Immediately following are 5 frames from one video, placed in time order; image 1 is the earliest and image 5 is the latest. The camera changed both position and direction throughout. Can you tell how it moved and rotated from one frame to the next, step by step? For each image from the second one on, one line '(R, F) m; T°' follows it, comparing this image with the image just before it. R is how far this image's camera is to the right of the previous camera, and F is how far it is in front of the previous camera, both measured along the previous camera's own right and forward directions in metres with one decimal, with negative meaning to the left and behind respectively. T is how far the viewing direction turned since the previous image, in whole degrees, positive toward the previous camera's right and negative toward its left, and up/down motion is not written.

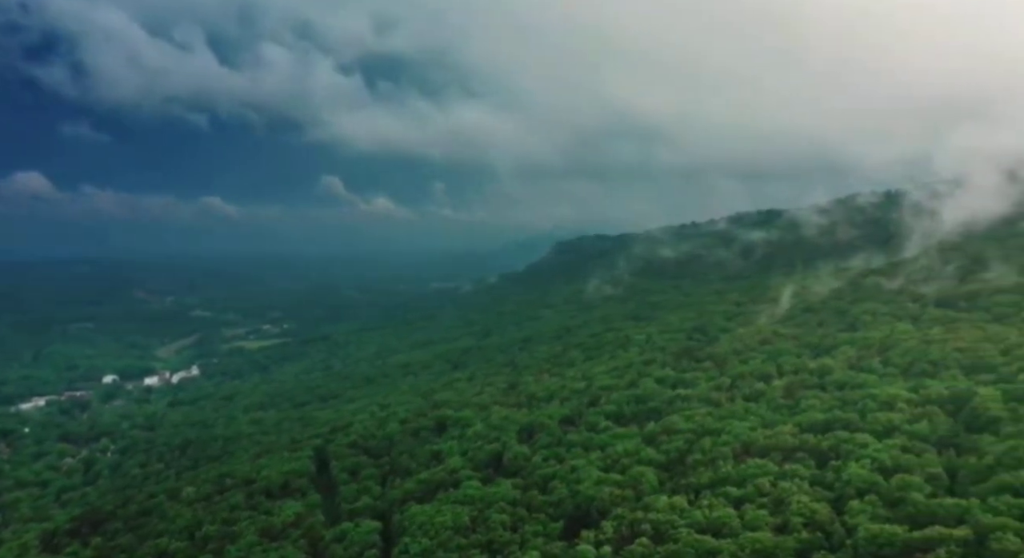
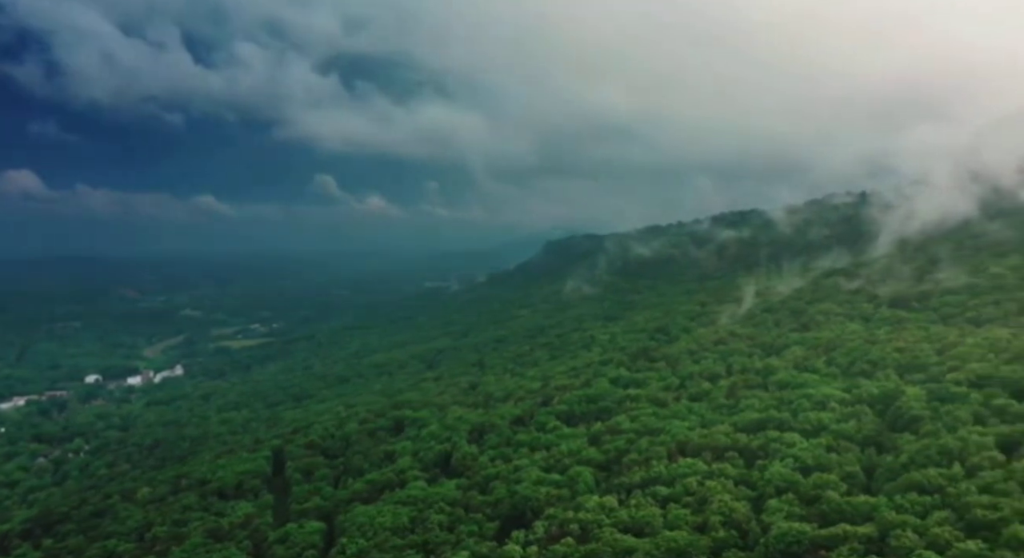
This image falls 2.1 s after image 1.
(+2.0, -0.2) m; +1°
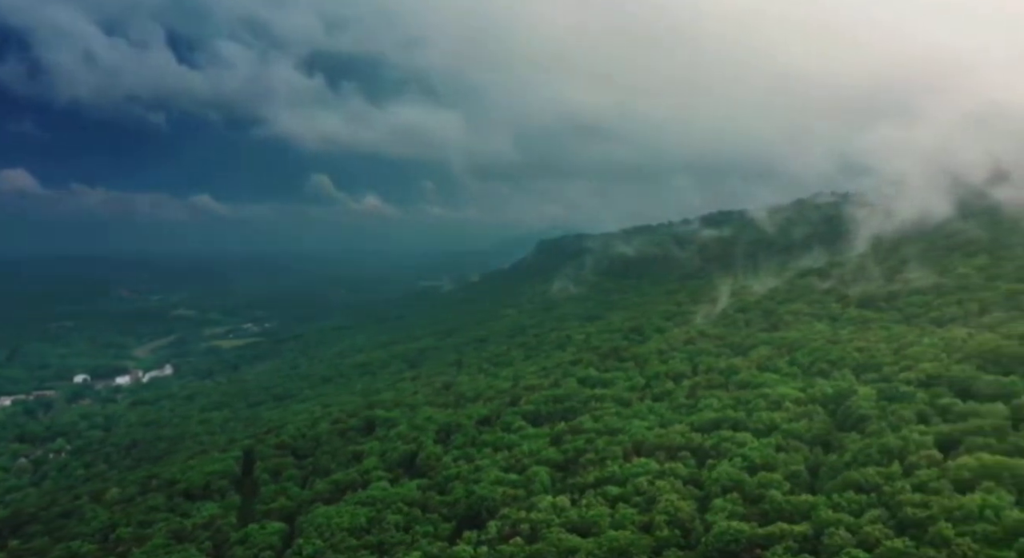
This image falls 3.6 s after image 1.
(+1.4, -0.1) m; +1°
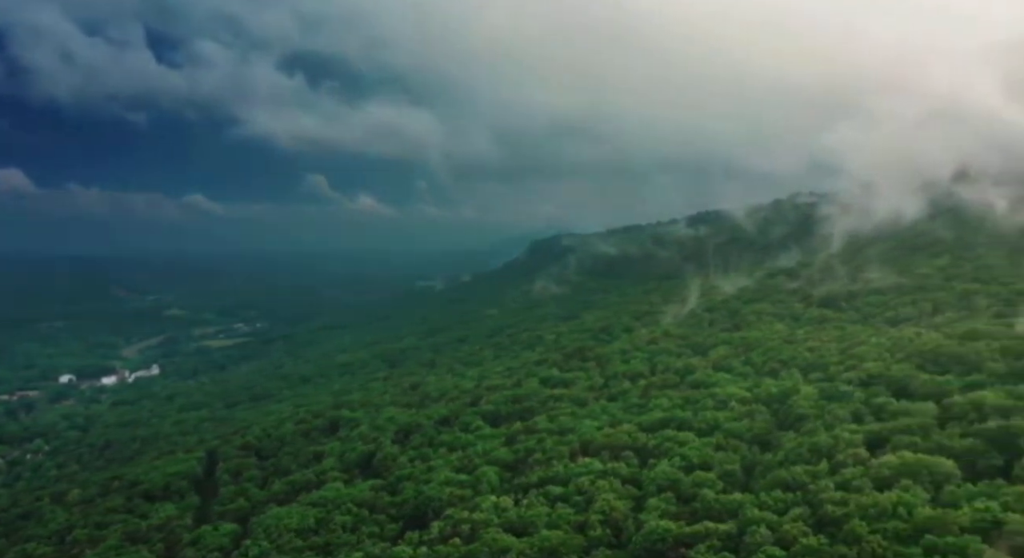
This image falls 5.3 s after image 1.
(+1.7, -0.2) m; +1°
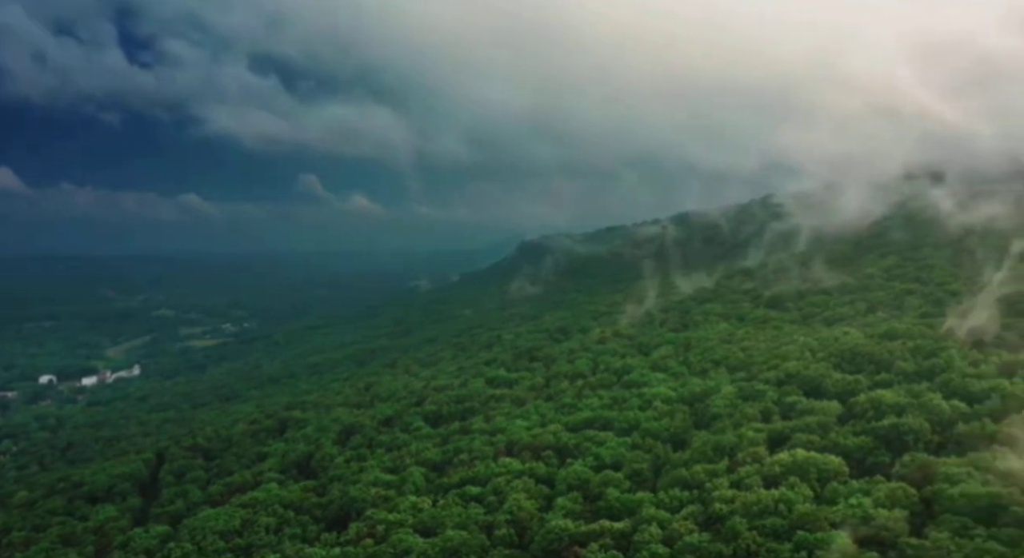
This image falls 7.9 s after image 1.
(+2.5, -0.2) m; +1°
